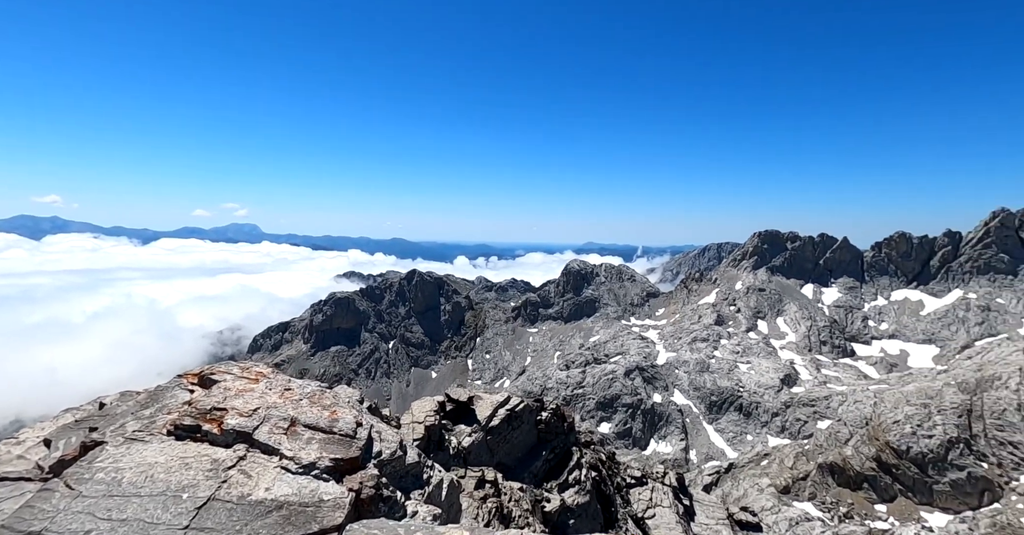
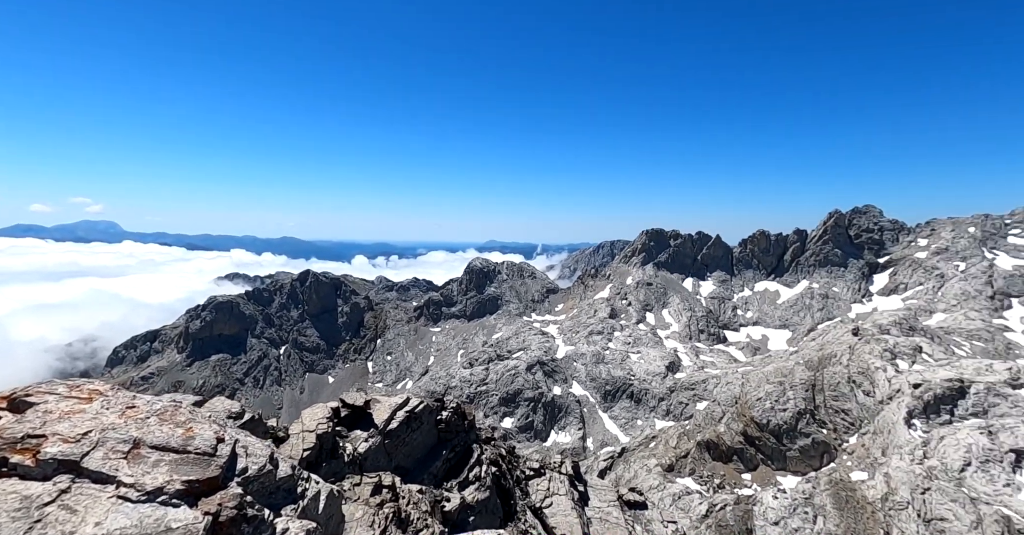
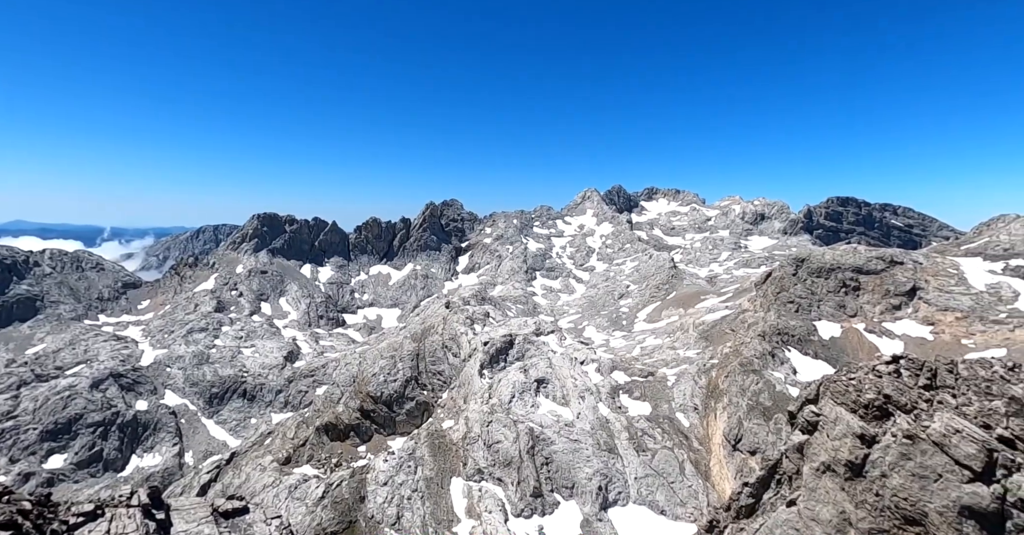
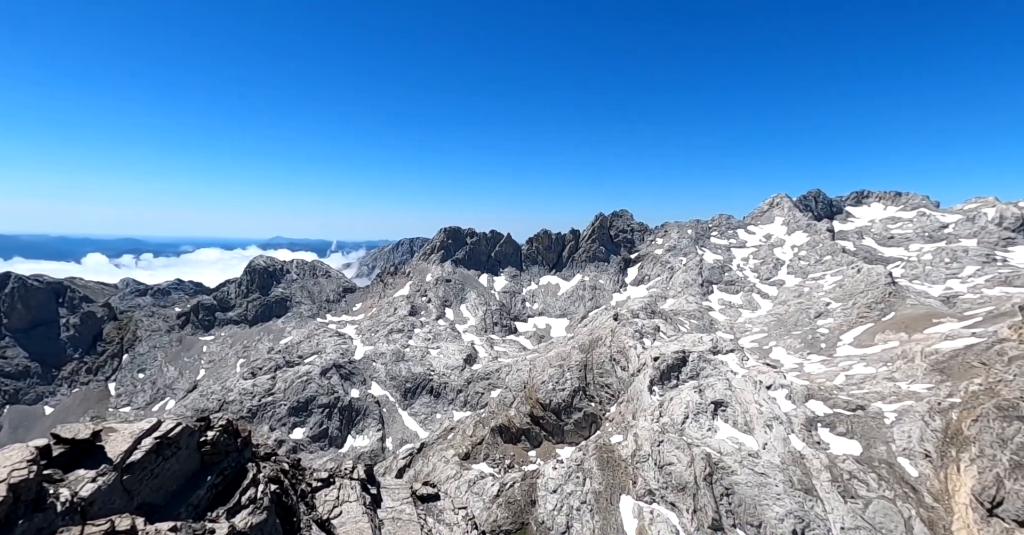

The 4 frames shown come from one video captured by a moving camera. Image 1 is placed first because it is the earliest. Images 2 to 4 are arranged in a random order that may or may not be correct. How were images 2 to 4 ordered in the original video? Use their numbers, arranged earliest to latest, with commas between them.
2, 4, 3
